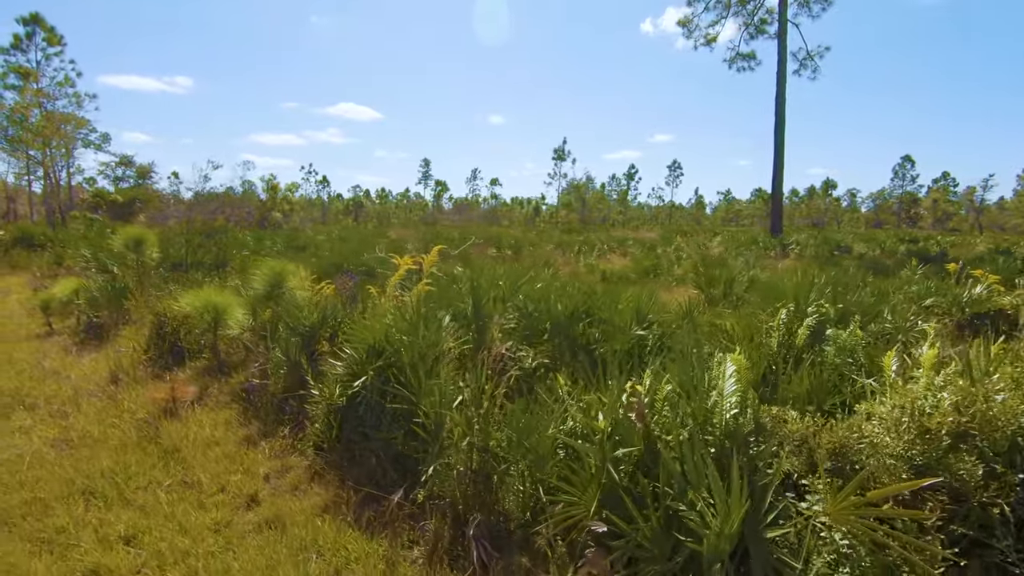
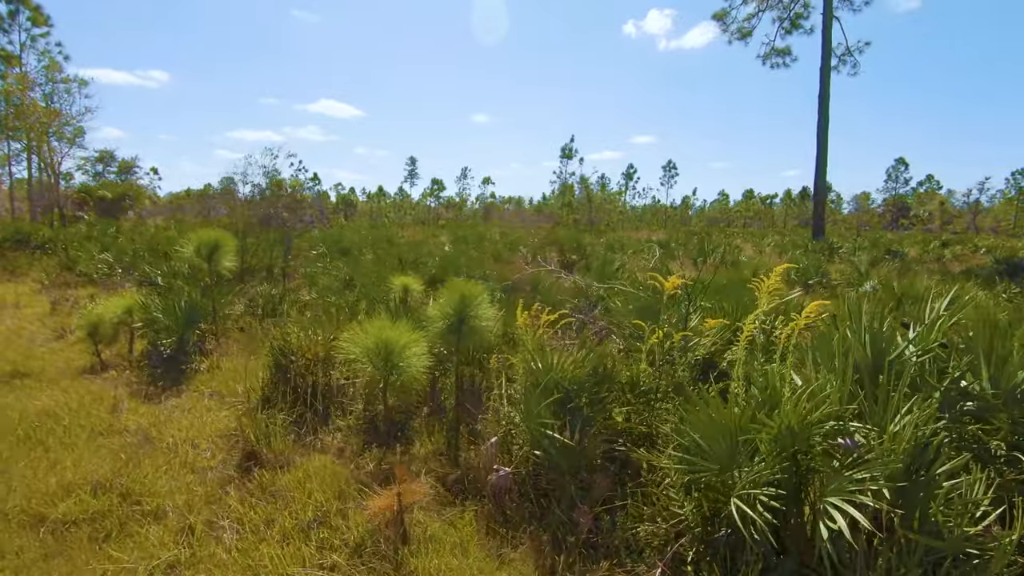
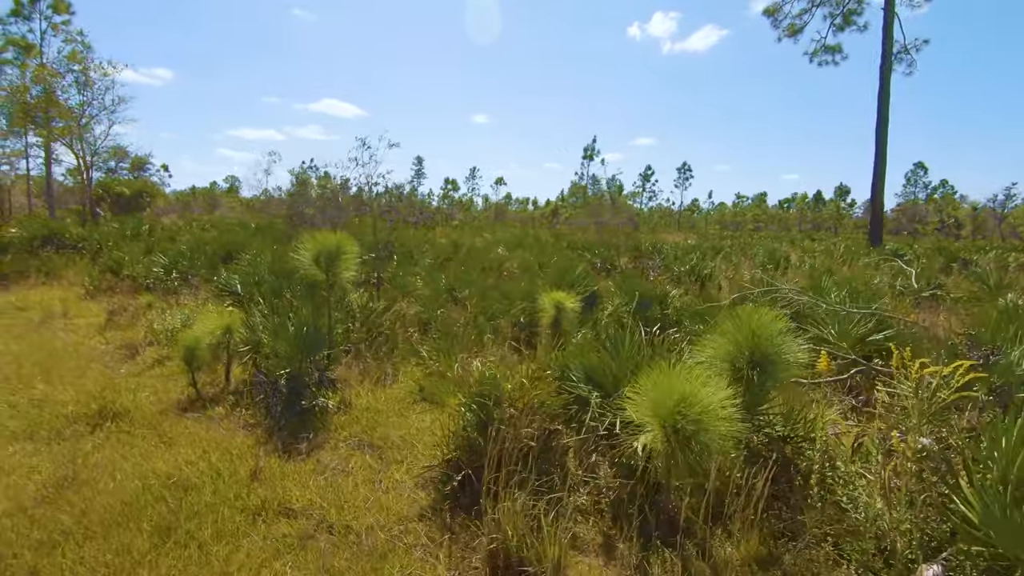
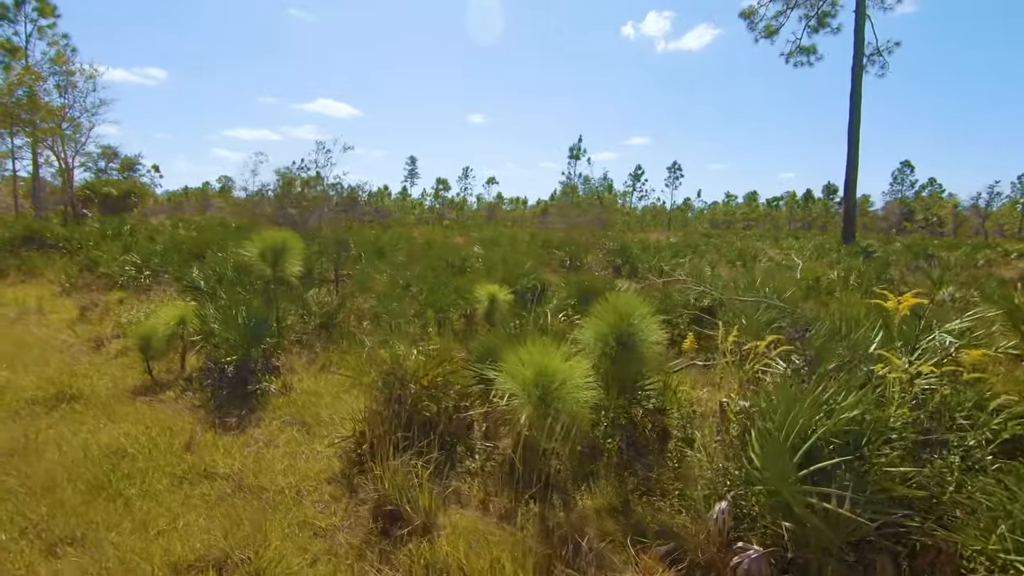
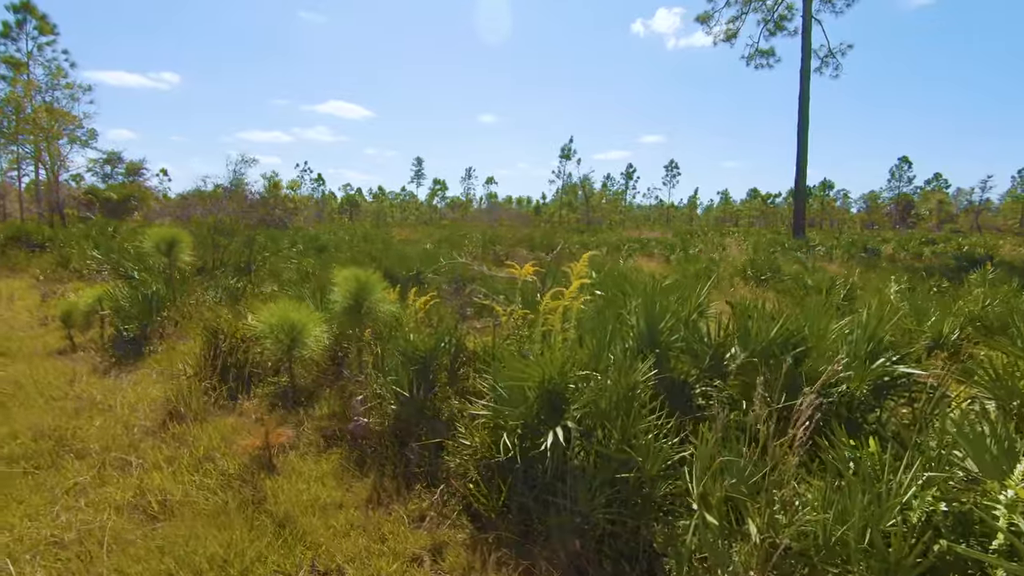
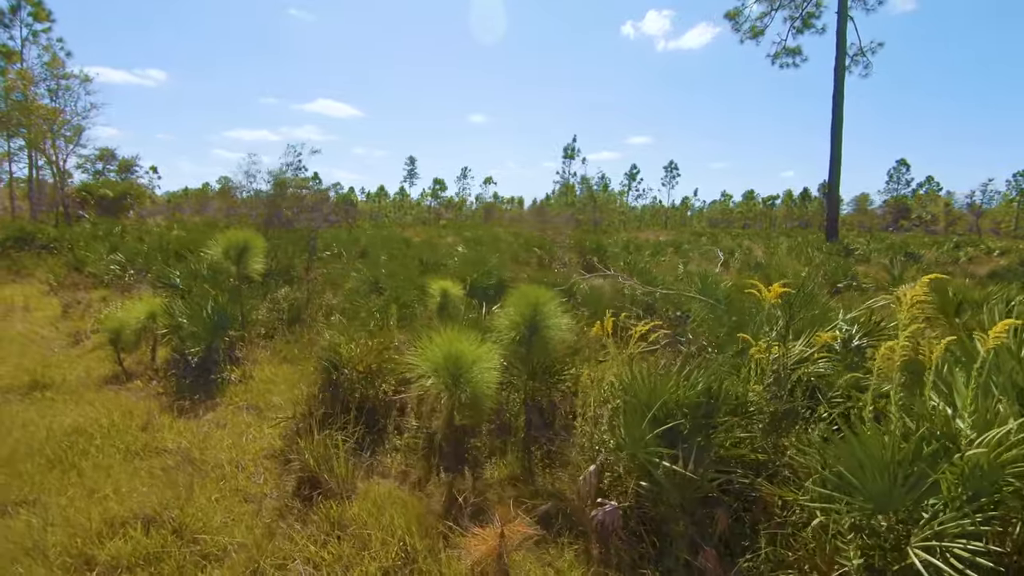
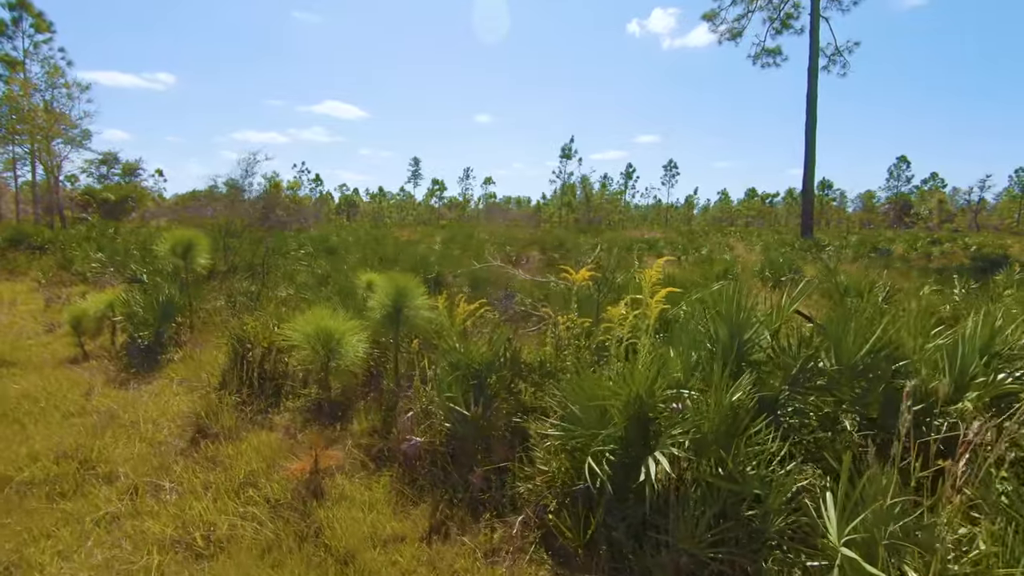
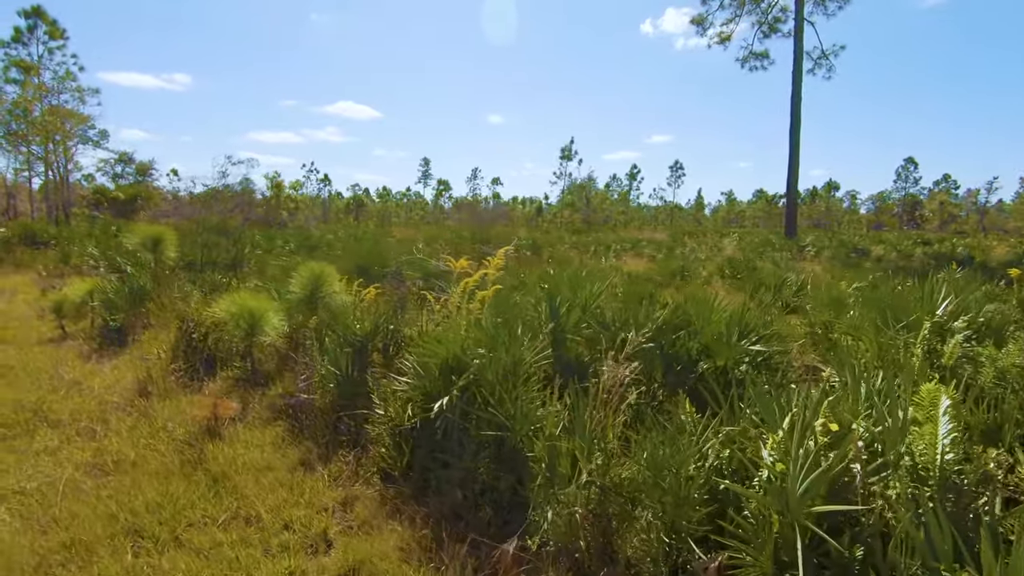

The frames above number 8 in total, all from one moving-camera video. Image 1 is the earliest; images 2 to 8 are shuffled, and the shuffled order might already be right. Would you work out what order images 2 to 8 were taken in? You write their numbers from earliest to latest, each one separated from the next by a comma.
8, 5, 7, 2, 6, 4, 3
